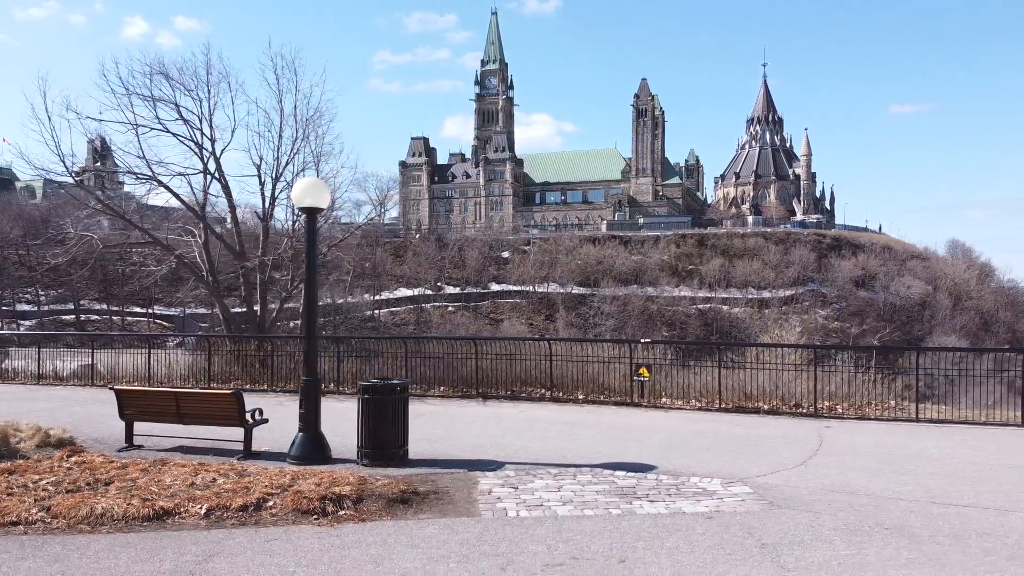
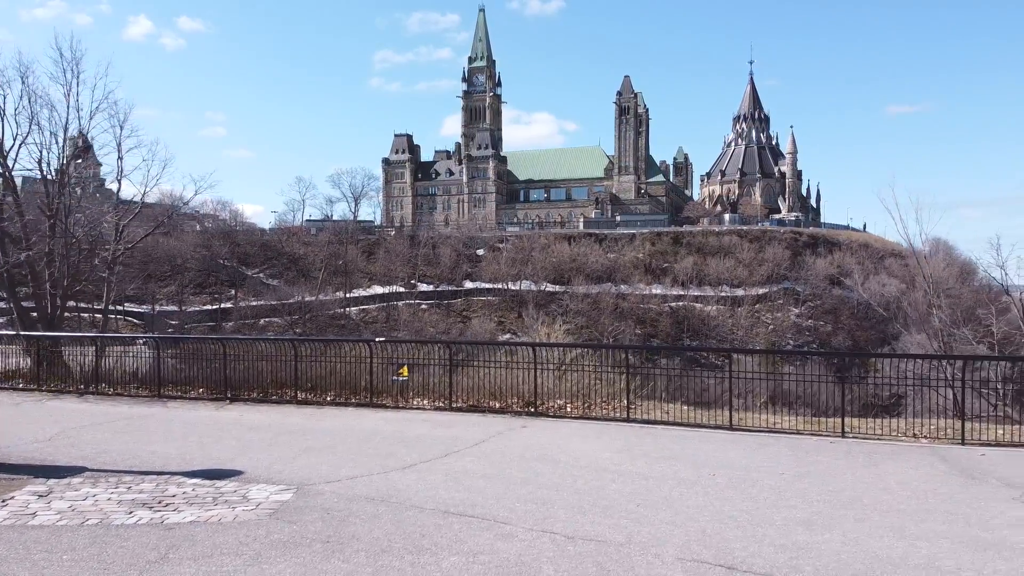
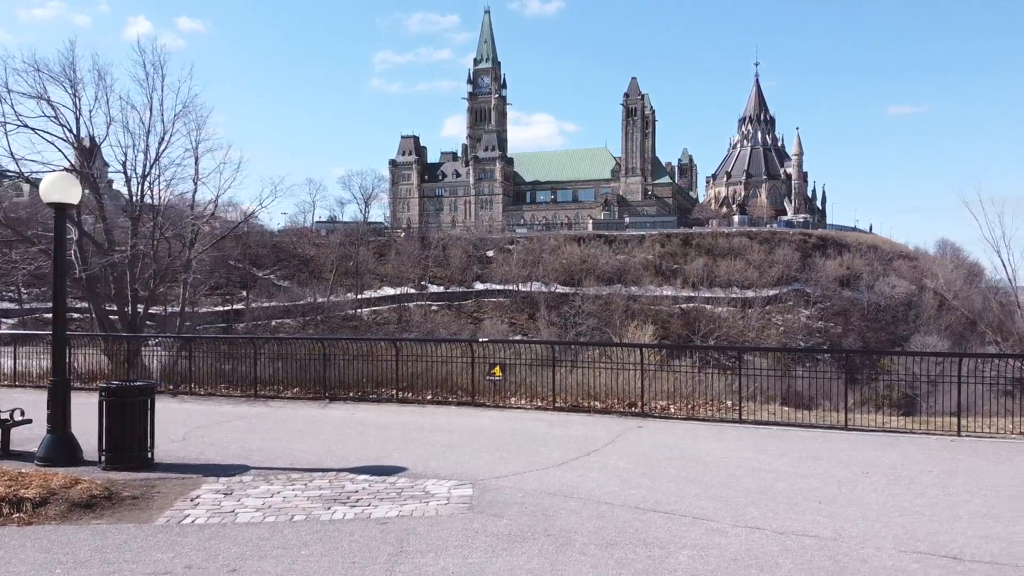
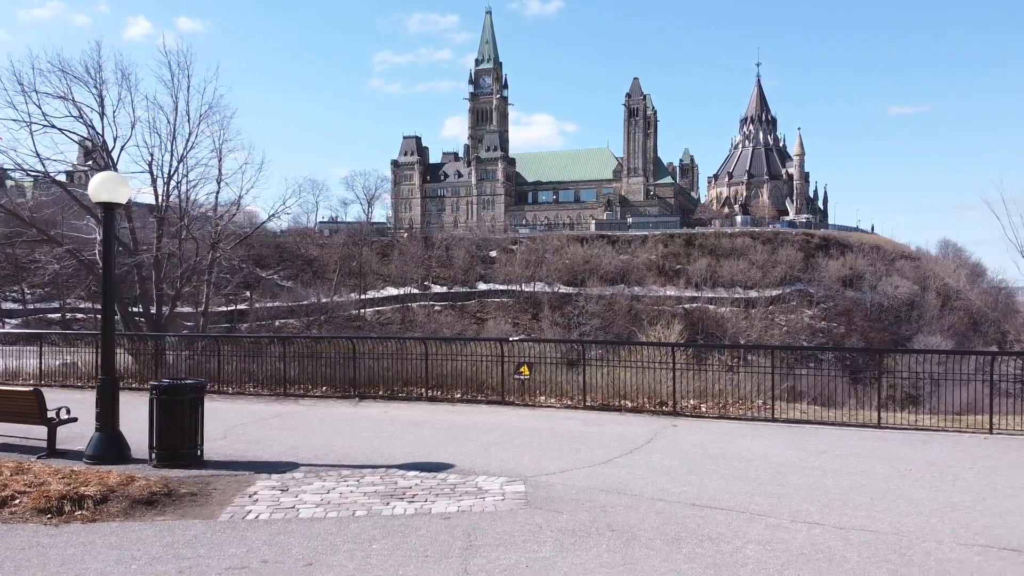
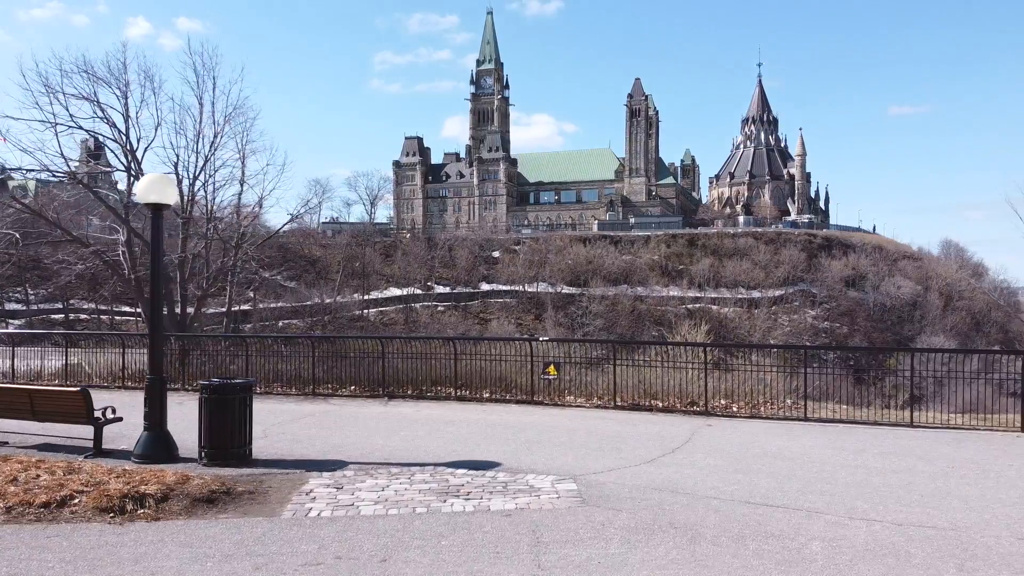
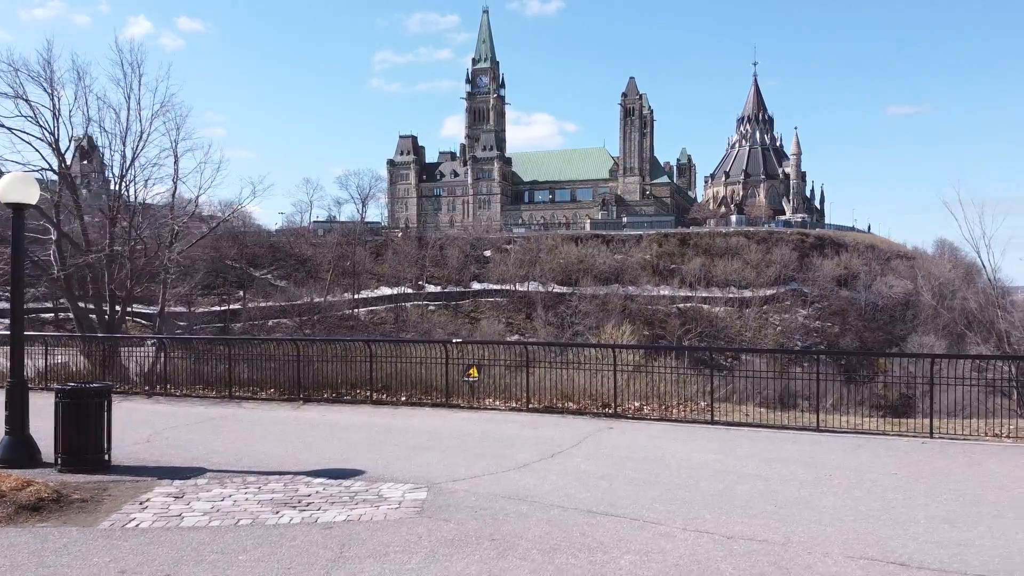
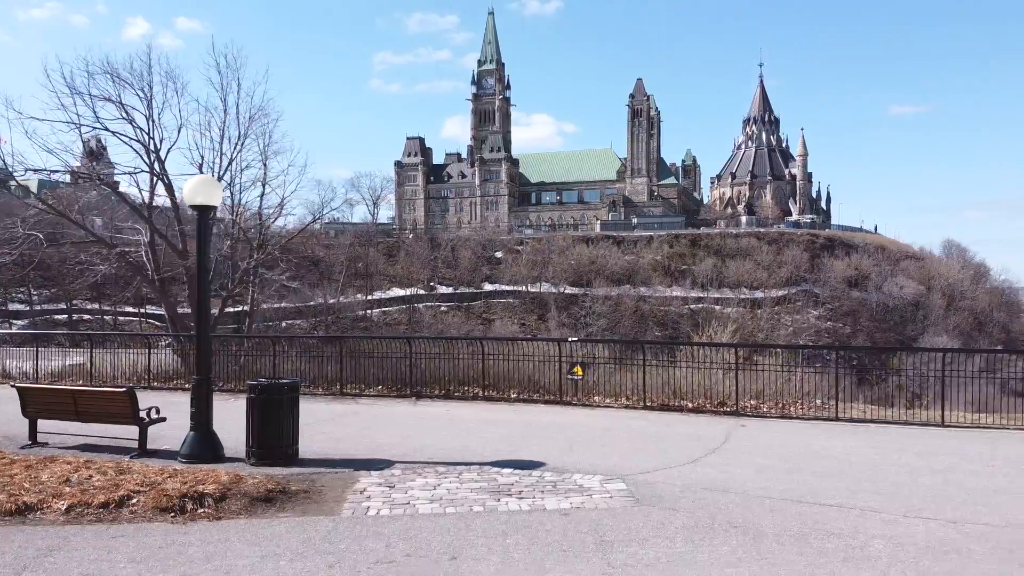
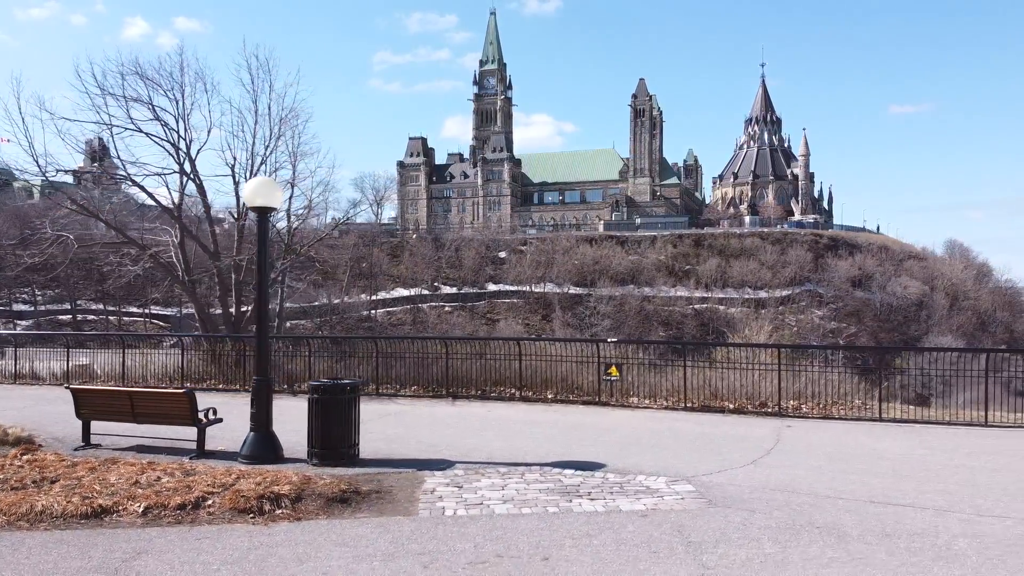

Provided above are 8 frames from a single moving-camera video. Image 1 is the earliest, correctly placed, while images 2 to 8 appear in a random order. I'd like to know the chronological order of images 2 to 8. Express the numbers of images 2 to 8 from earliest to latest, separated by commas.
8, 7, 5, 4, 3, 6, 2
